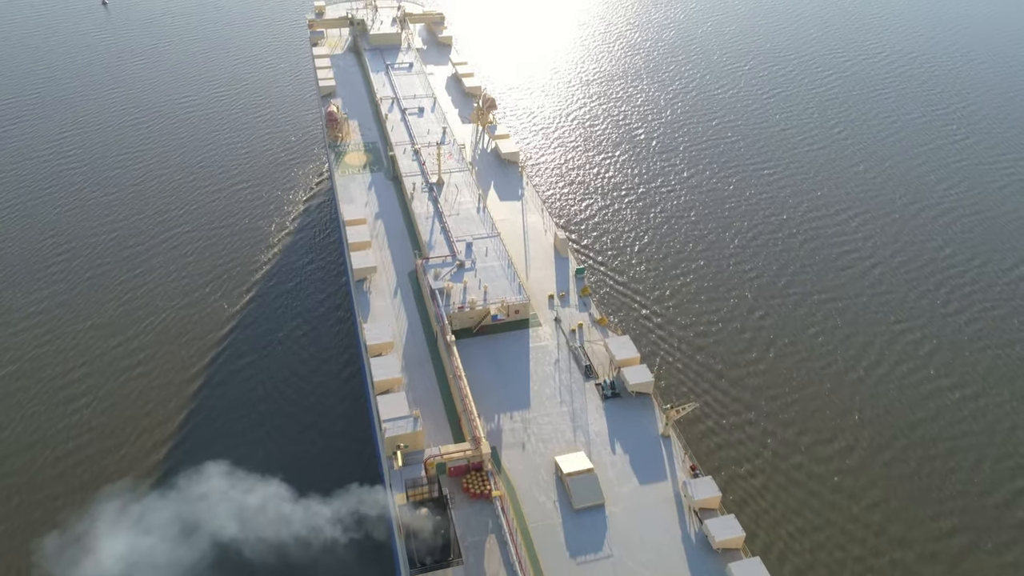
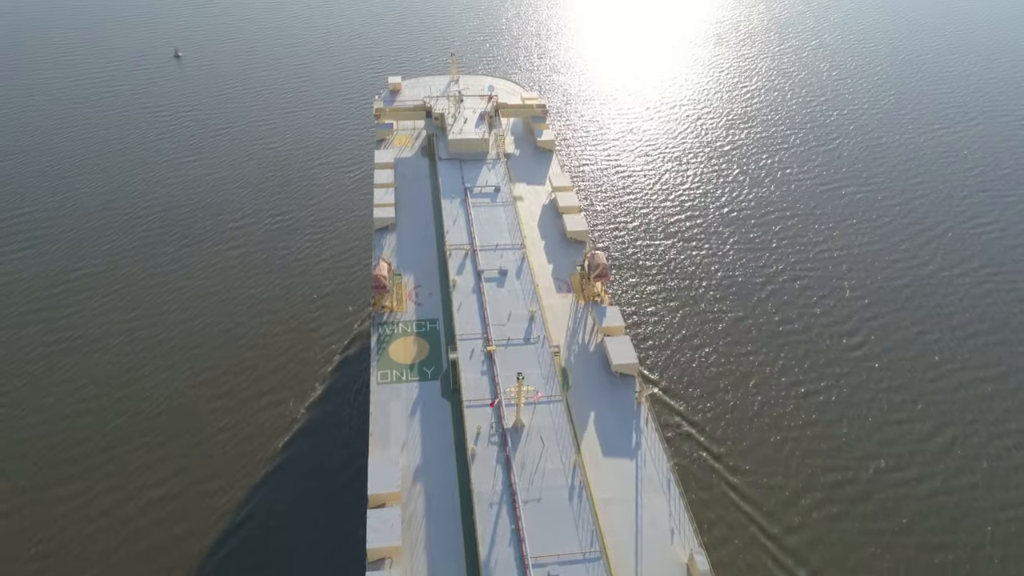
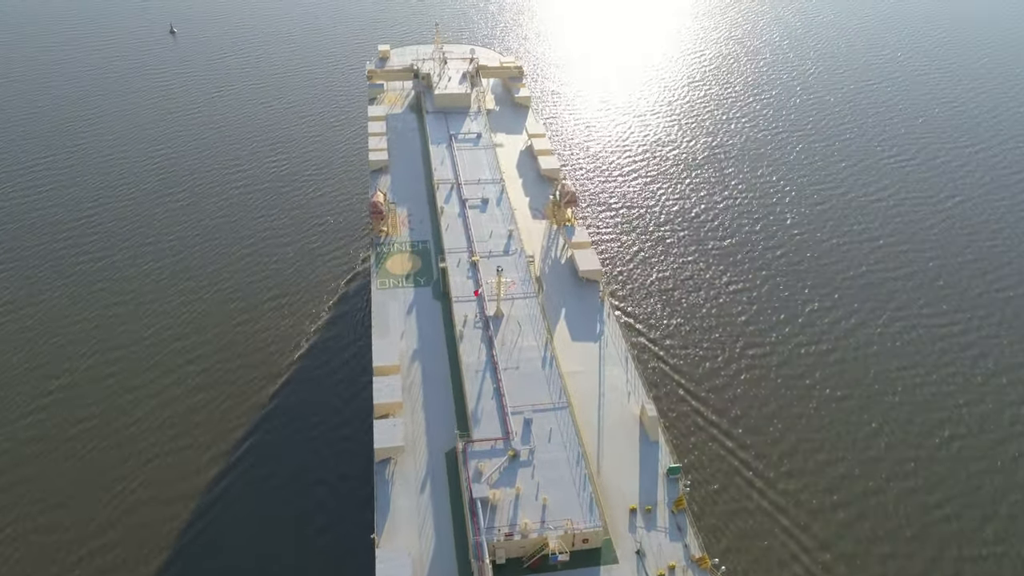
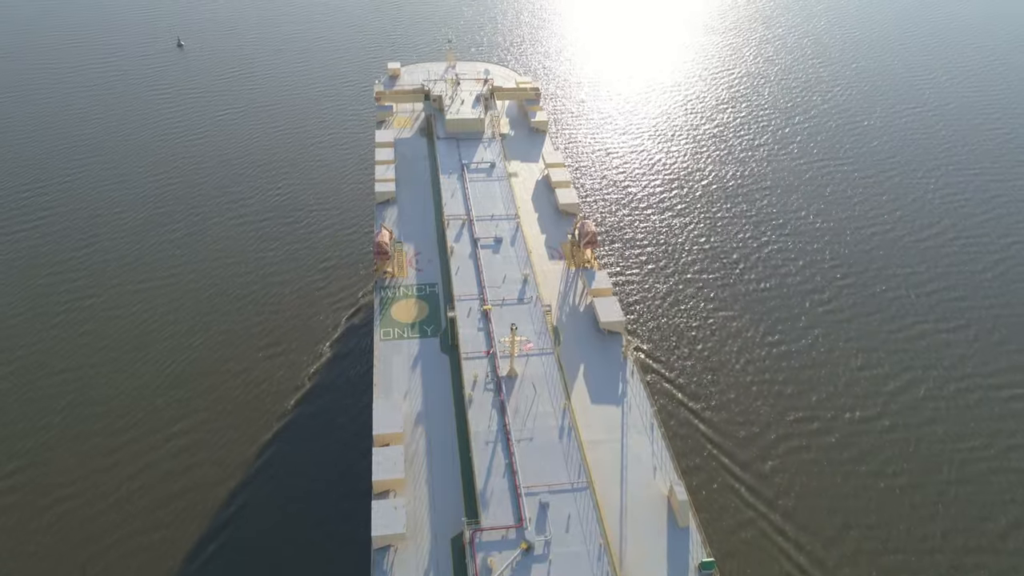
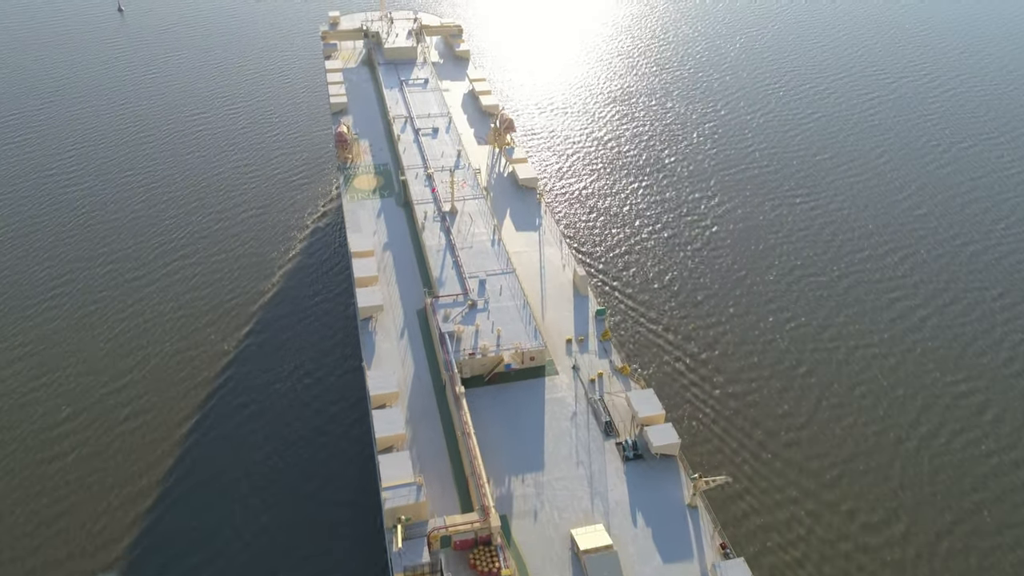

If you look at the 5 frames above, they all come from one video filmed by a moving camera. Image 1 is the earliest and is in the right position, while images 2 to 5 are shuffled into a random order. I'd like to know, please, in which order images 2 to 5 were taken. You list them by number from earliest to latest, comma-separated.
5, 3, 4, 2
